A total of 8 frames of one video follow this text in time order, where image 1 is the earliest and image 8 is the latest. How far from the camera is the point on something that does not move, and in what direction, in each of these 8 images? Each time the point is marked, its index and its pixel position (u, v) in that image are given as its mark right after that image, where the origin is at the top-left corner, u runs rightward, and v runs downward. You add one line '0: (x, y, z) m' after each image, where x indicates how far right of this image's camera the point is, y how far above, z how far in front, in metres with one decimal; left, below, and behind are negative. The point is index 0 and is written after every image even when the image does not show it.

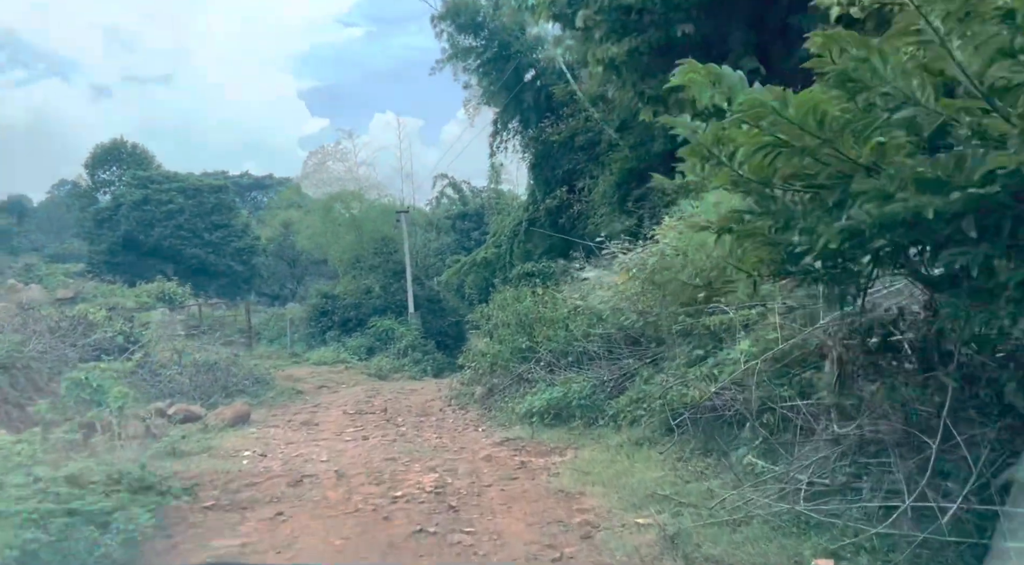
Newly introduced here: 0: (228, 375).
0: (-5.0, -1.6, +13.4) m
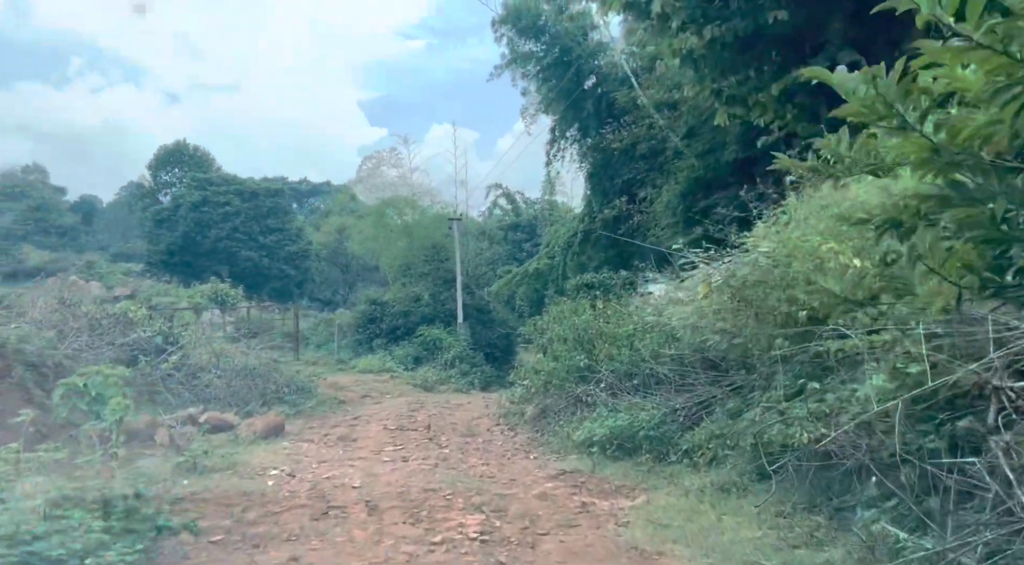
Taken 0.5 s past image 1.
0: (-4.1, -1.7, +12.8) m
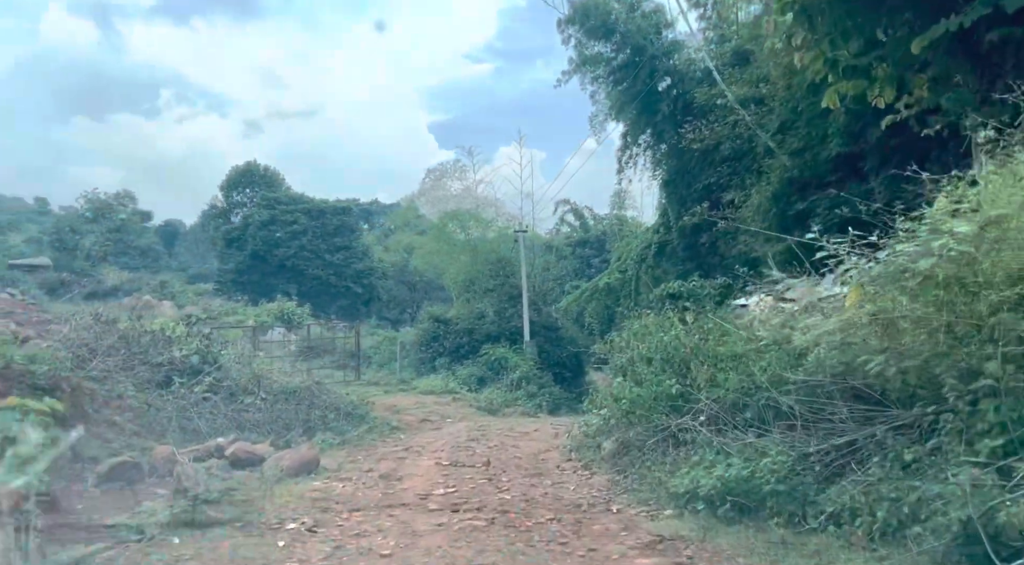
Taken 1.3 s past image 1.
0: (-3.0, -1.9, +11.5) m
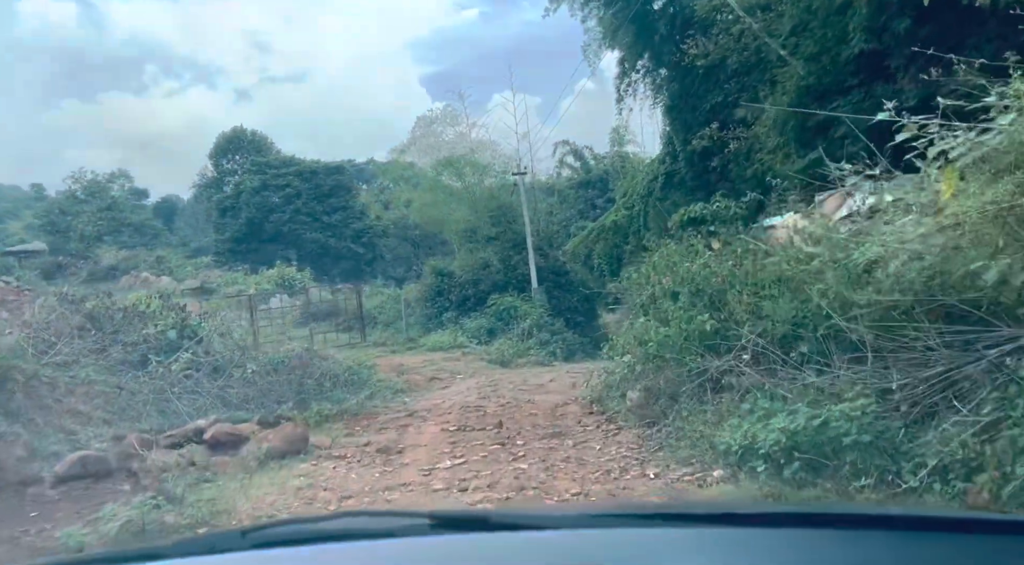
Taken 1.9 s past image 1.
0: (-2.8, -1.3, +10.6) m
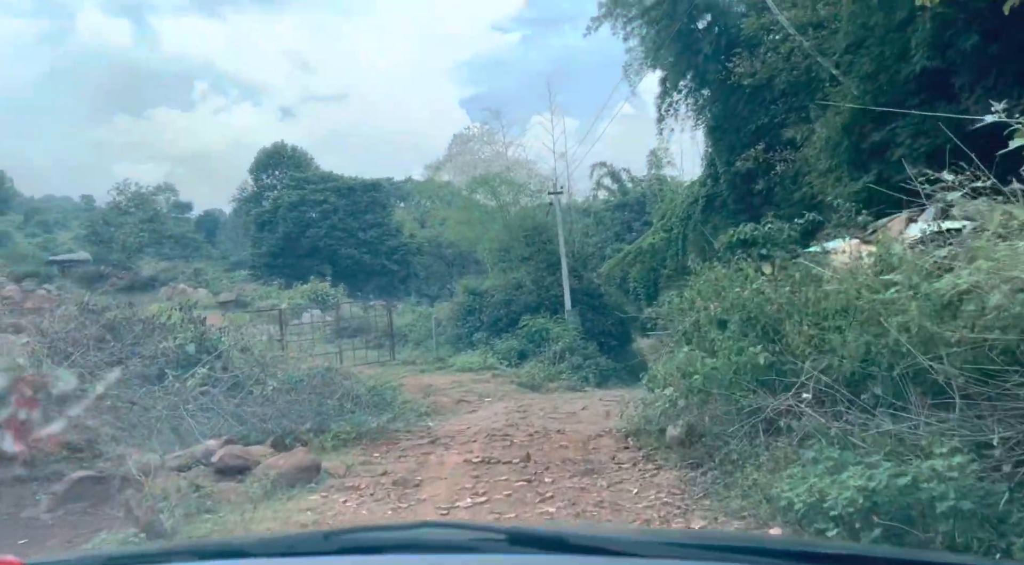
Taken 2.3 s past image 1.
0: (-2.4, -1.5, +10.1) m
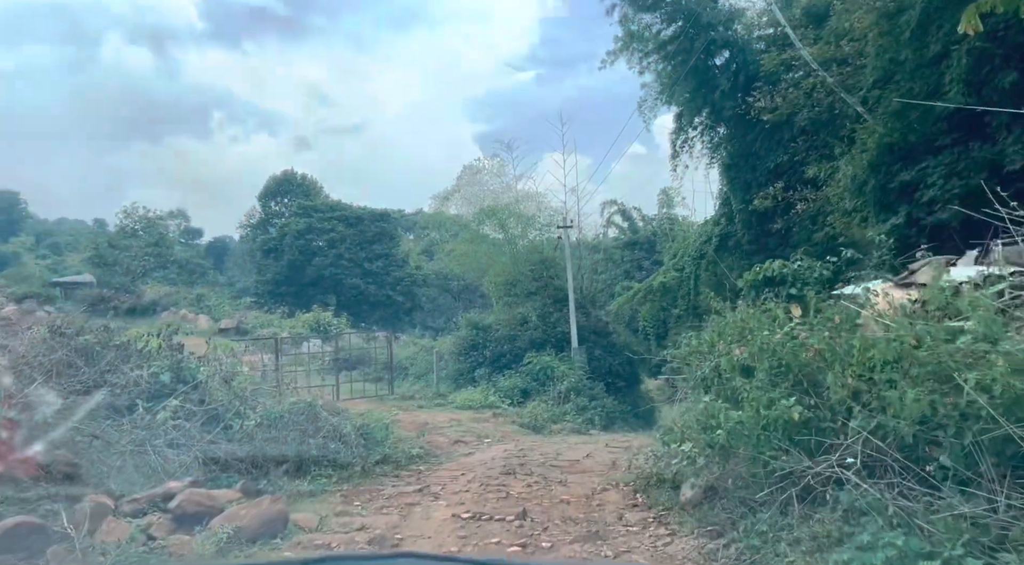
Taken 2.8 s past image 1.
0: (-2.5, -1.8, +9.3) m
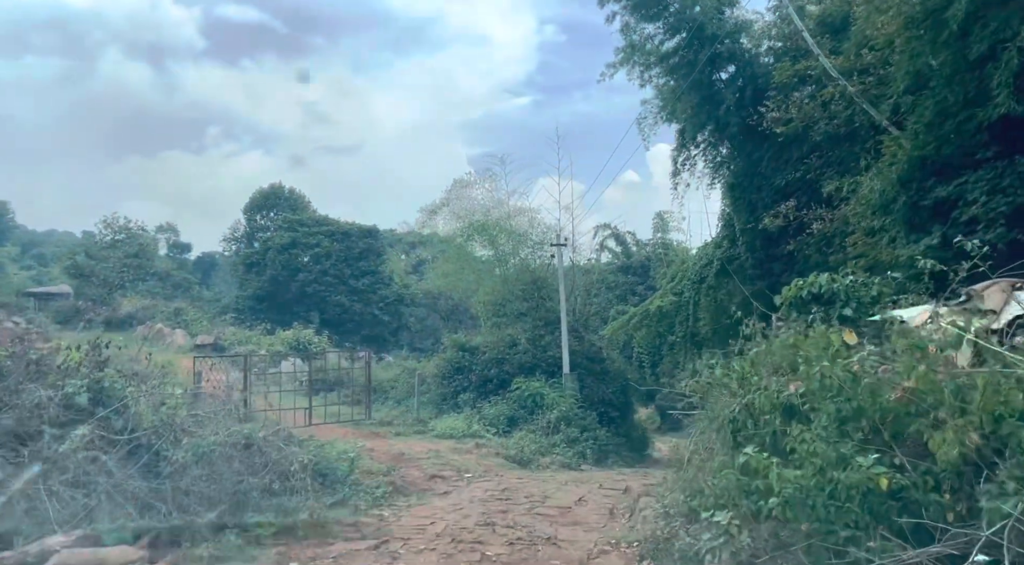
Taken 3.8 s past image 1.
0: (-2.7, -1.9, +7.9) m
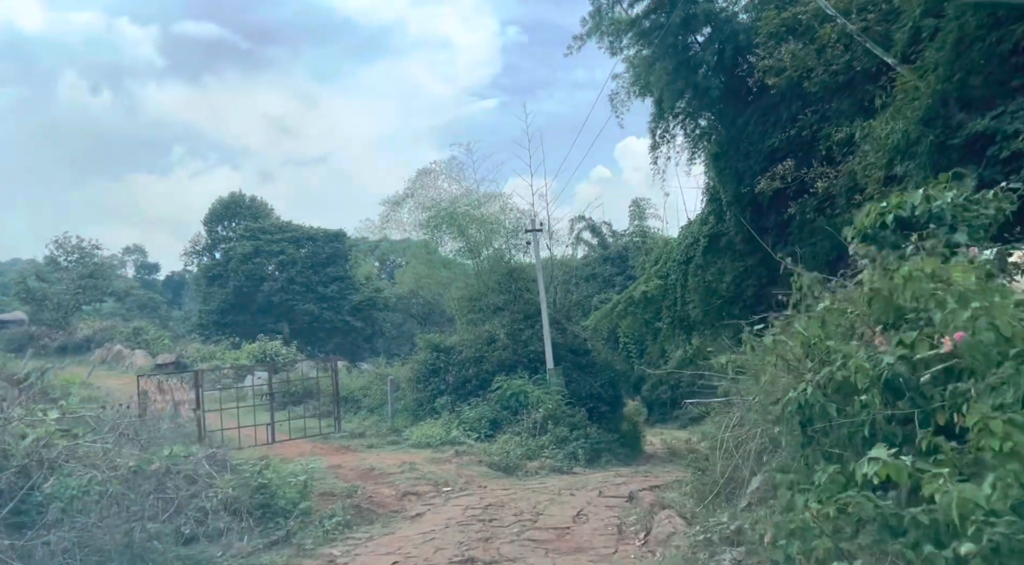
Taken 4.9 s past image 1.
0: (-2.8, -1.8, +6.1) m
